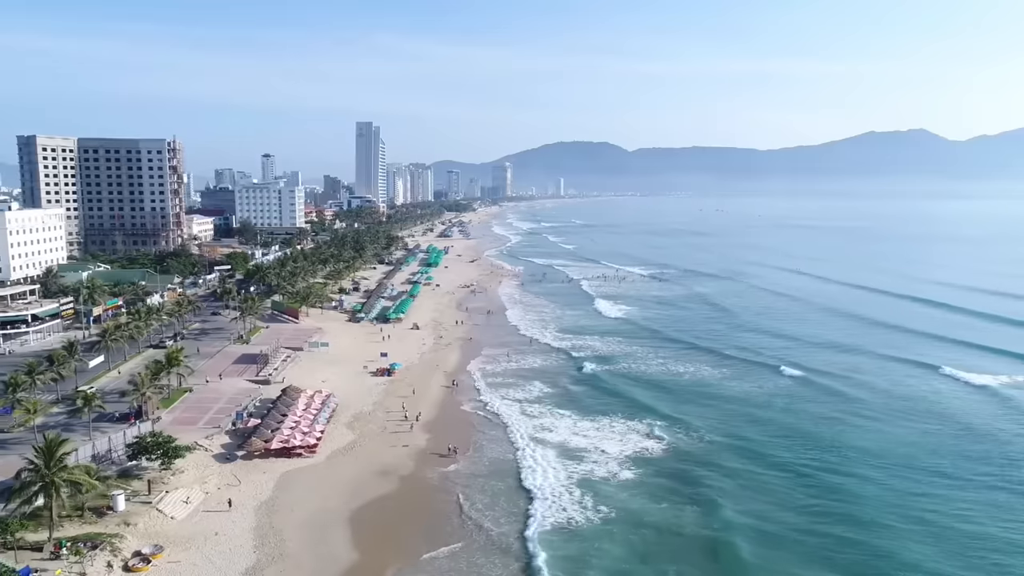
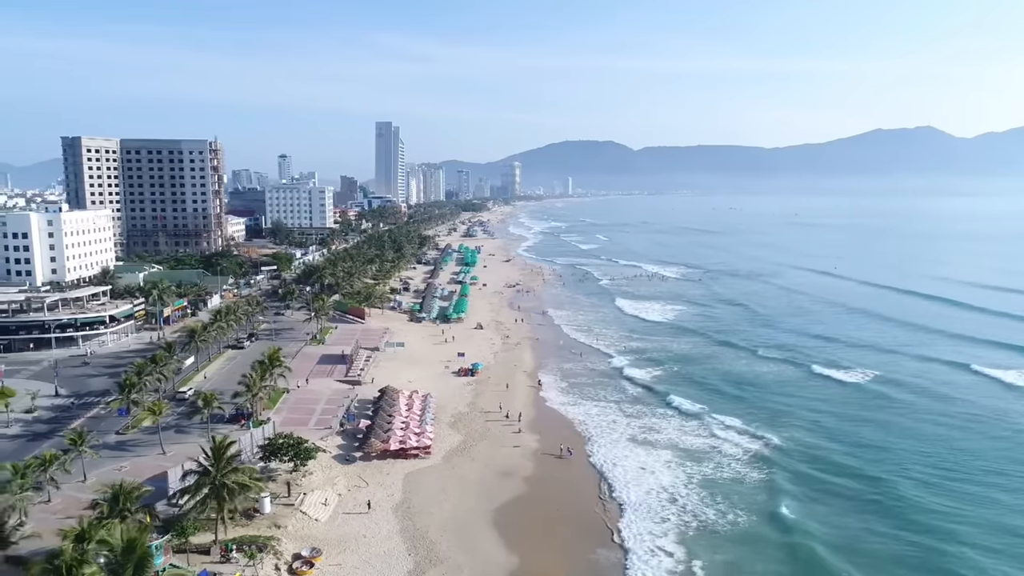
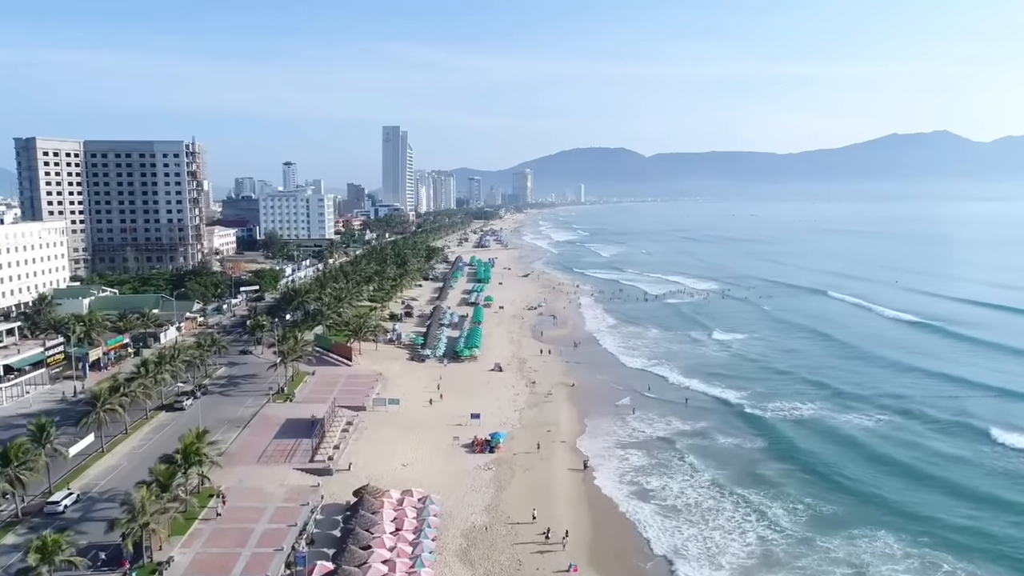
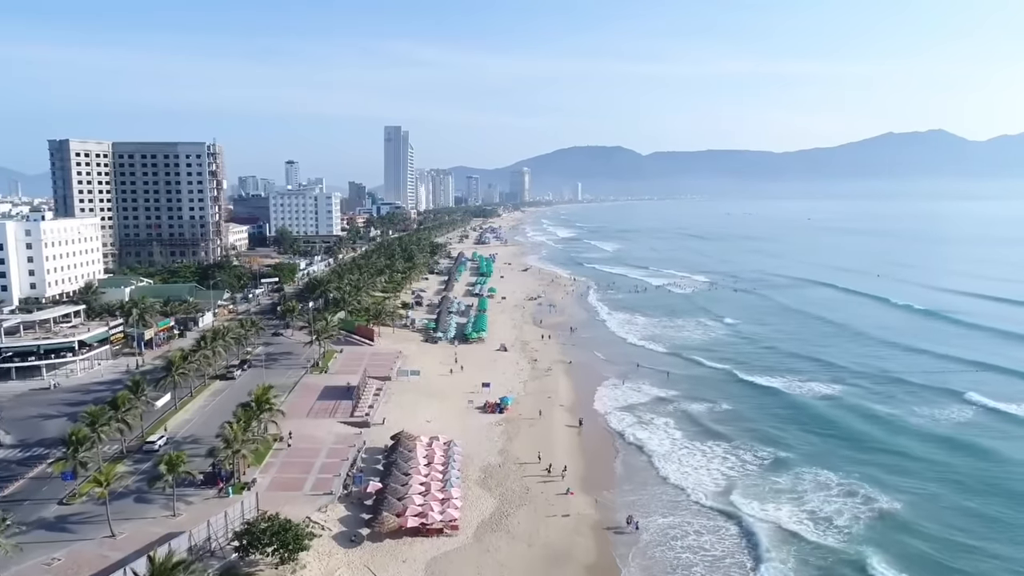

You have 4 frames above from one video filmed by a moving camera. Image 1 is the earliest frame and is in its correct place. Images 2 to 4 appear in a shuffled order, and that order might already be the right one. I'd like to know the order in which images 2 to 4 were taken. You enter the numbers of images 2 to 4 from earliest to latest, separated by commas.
2, 4, 3
